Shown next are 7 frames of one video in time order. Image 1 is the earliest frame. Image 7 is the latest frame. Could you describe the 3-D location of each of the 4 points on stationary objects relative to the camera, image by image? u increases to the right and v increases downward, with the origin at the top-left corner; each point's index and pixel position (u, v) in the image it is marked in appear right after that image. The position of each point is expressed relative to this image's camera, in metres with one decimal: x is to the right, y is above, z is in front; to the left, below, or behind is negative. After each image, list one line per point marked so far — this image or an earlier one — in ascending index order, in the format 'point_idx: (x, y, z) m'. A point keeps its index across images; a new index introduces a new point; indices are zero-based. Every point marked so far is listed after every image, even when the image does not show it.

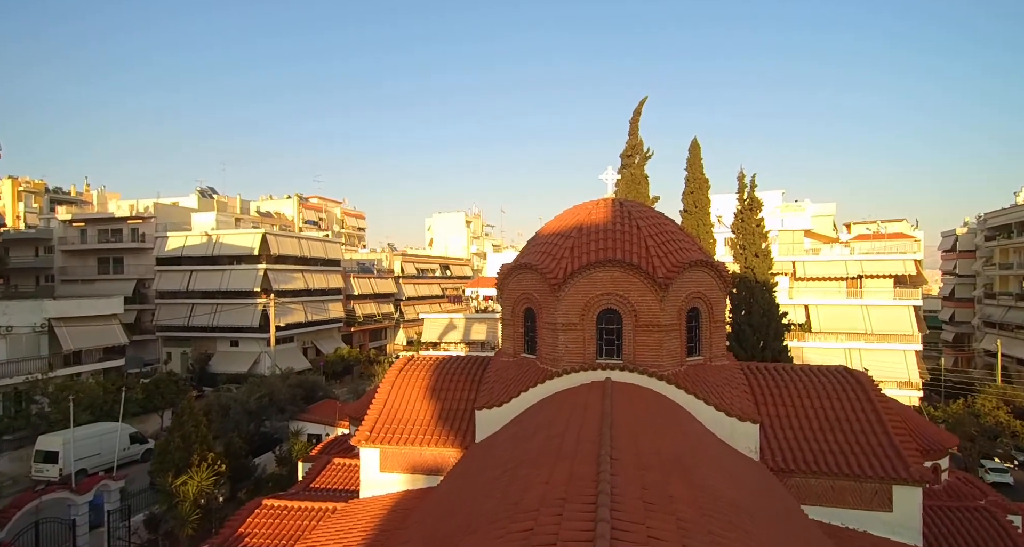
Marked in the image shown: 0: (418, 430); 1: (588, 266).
0: (-1.7, -2.9, +13.4) m
1: (+1.6, +0.1, +13.5) m
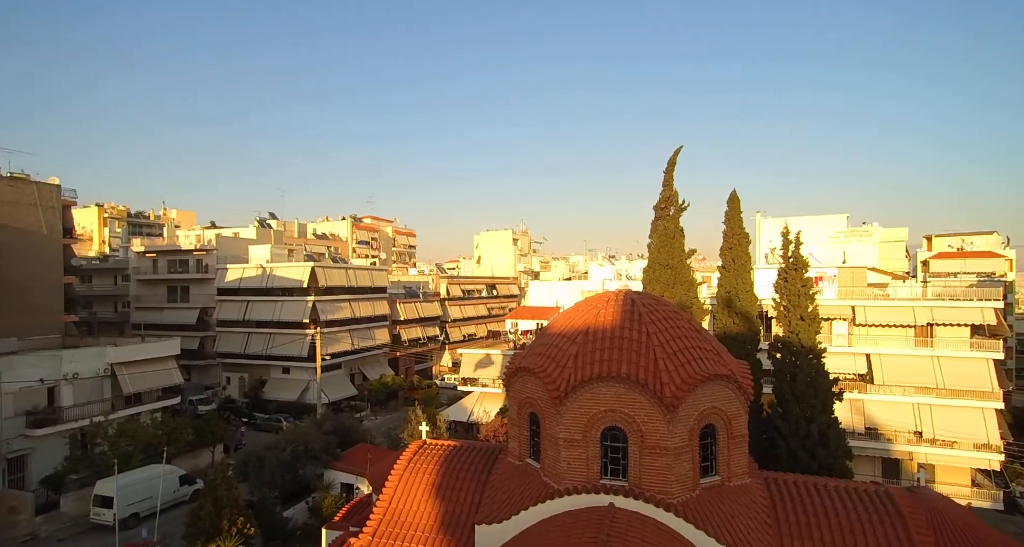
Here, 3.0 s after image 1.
0: (-1.8, -5.1, +12.9) m
1: (+1.5, -2.1, +12.5) m
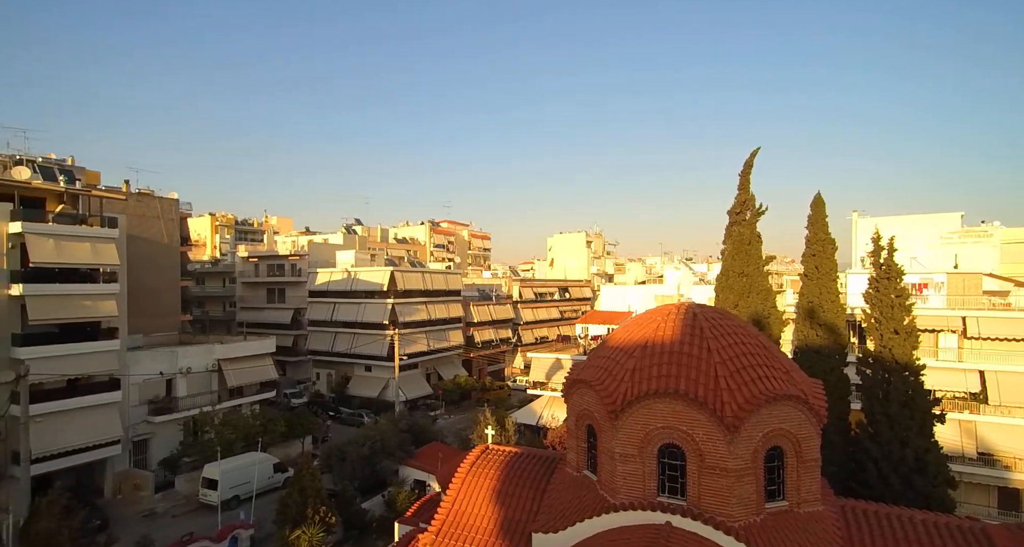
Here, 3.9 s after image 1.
0: (-0.7, -5.3, +13.0) m
1: (+2.5, -2.3, +12.2) m
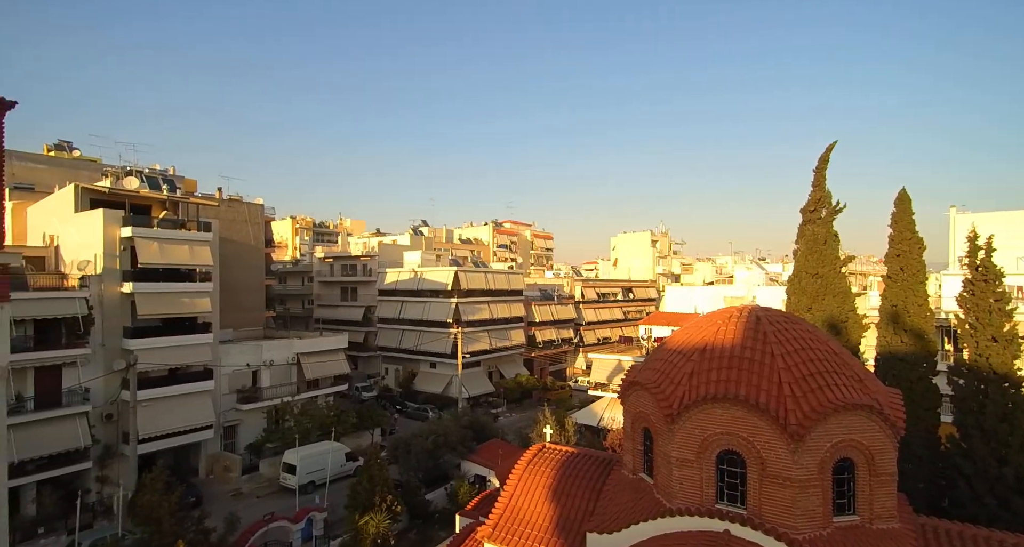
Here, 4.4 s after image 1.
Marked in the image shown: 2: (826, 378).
0: (+0.4, -5.3, +13.0) m
1: (+3.5, -2.3, +11.9) m
2: (+5.8, -1.9, +12.0) m
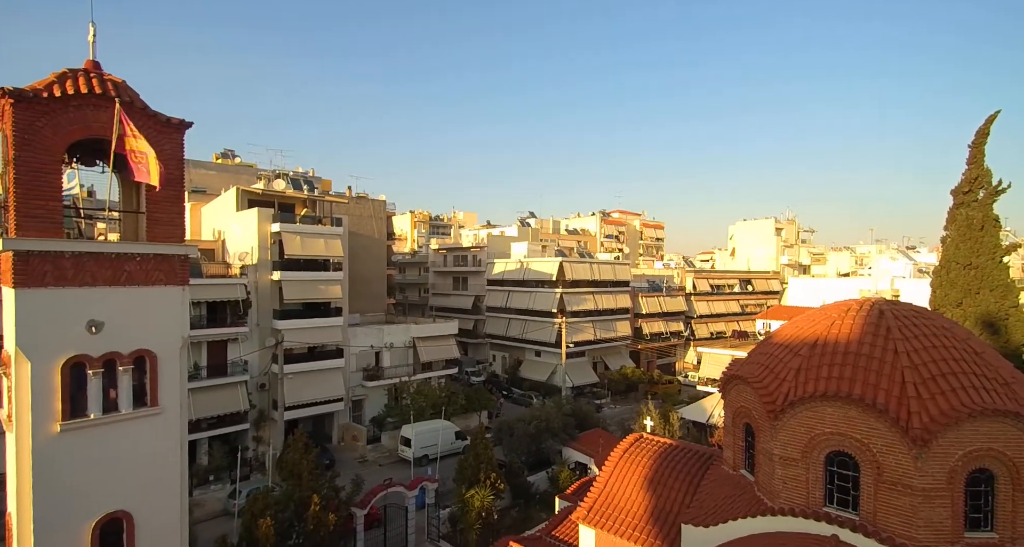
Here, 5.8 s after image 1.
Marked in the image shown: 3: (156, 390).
0: (+2.3, -5.1, +12.9) m
1: (+5.2, -2.1, +11.2) m
2: (+7.5, -1.8, +10.9) m
3: (-6.4, -2.1, +11.6) m
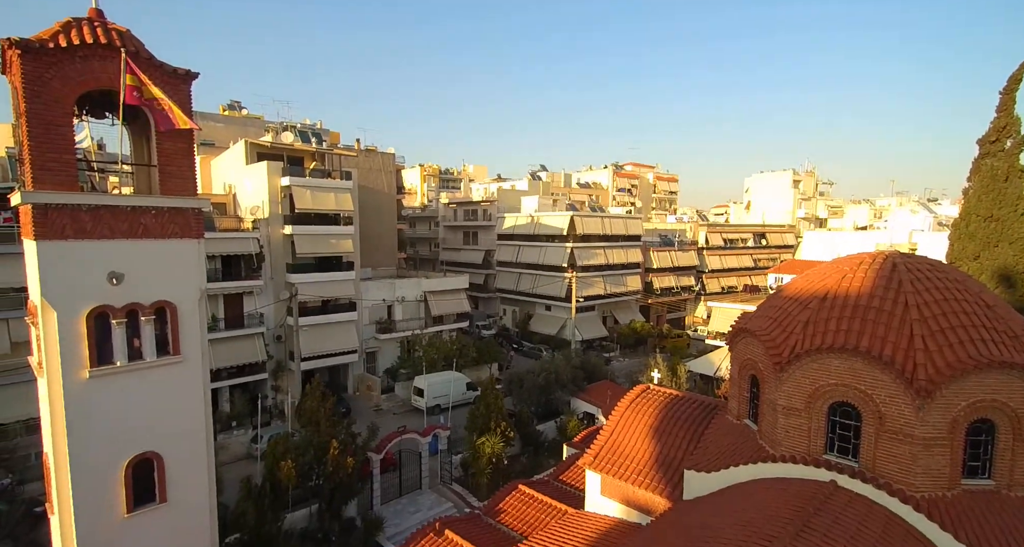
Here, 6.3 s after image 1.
0: (+2.5, -4.1, +13.4) m
1: (+5.4, -1.3, +11.4) m
2: (+7.7, -1.0, +11.0) m
3: (-6.2, -1.2, +11.9) m
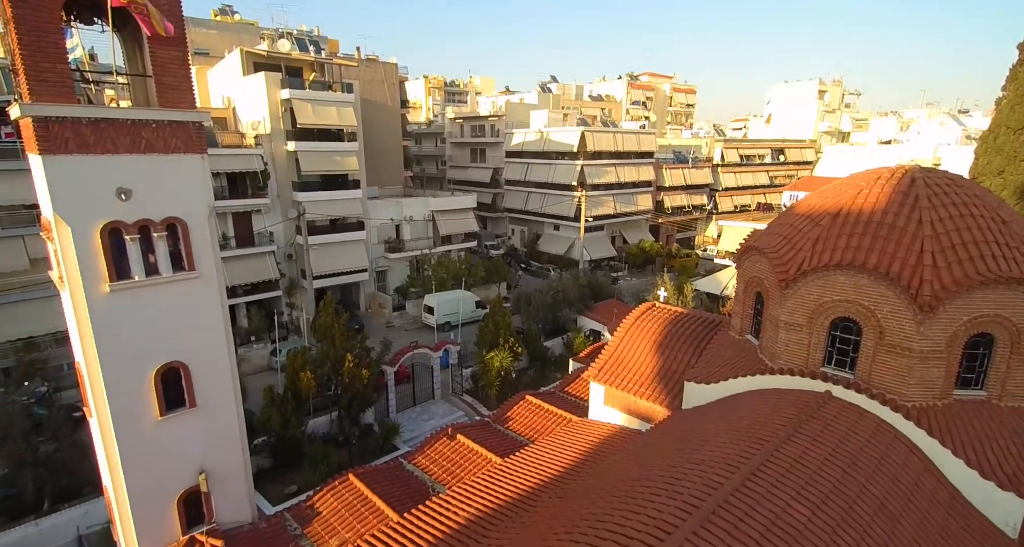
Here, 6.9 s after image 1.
0: (+2.7, -2.4, +13.9) m
1: (+5.5, +0.1, +11.5) m
2: (+7.8, +0.4, +11.1) m
3: (-6.0, +0.3, +12.2) m
